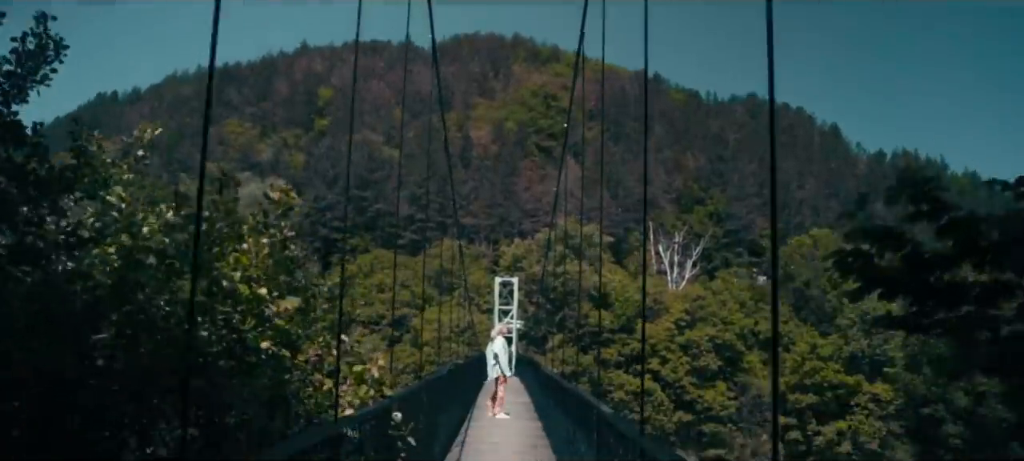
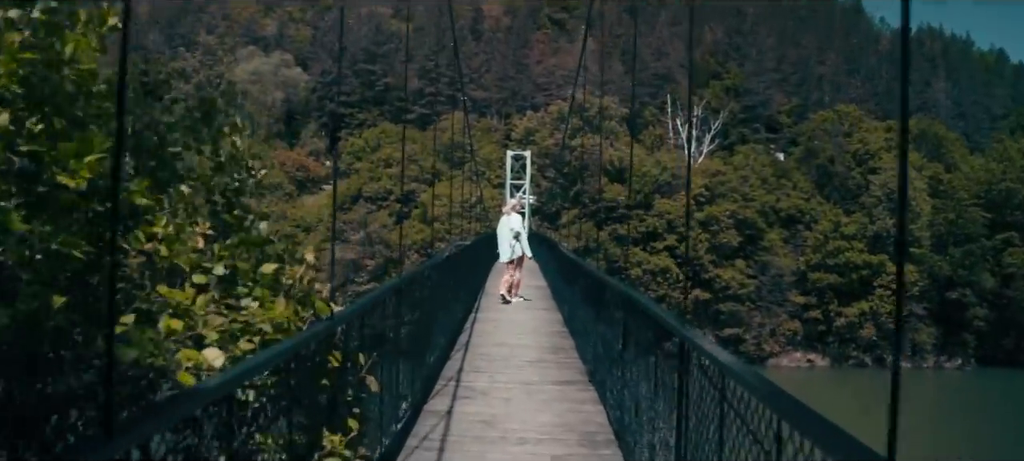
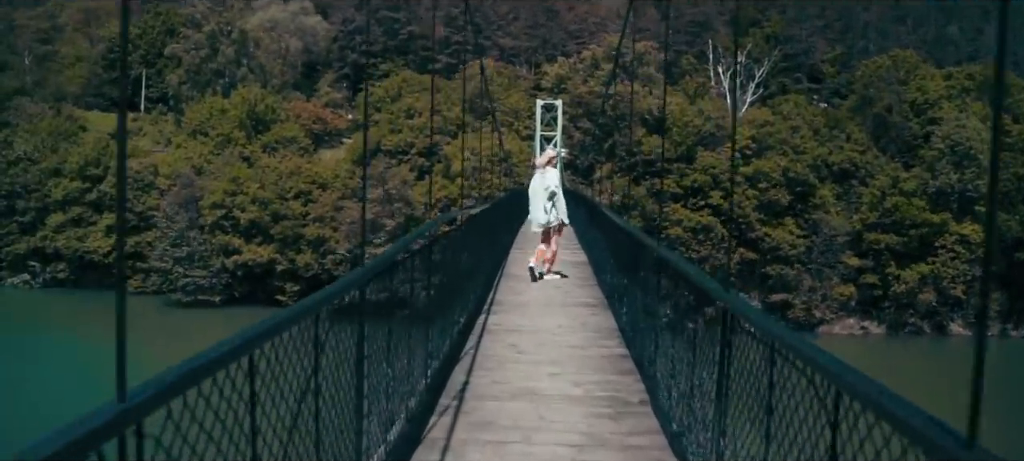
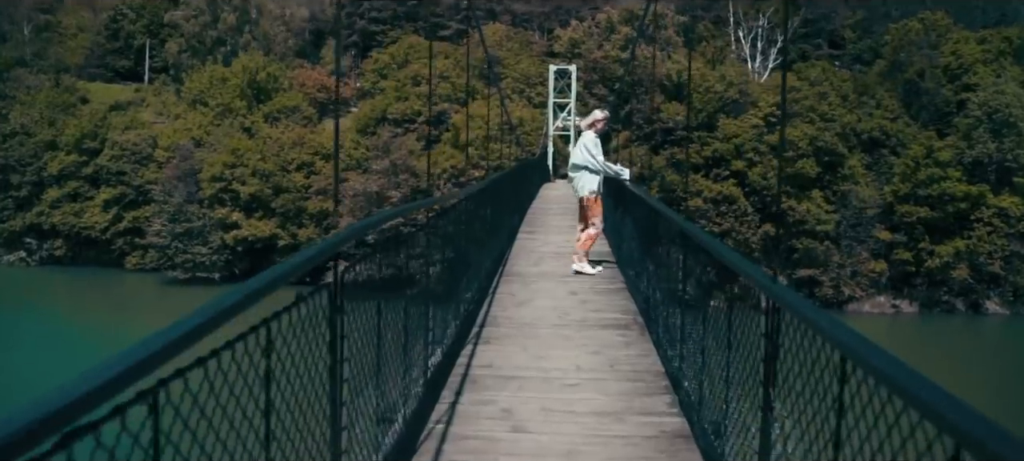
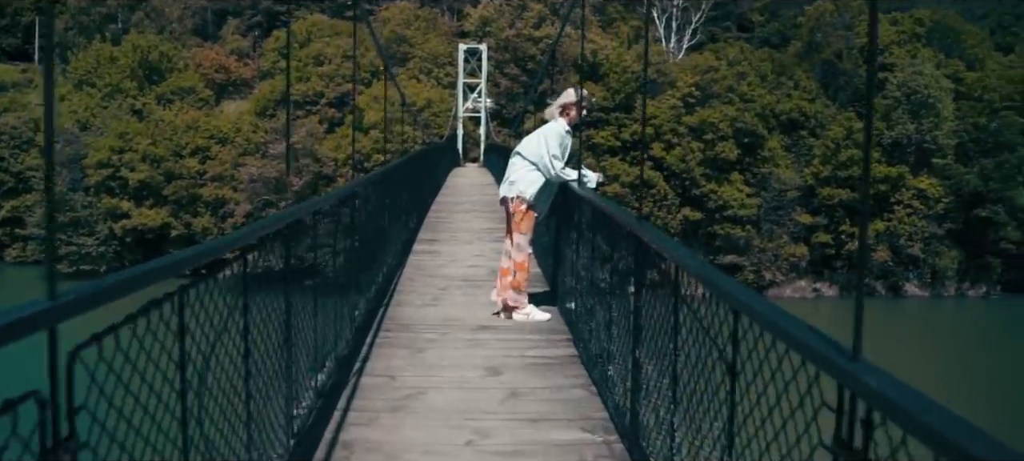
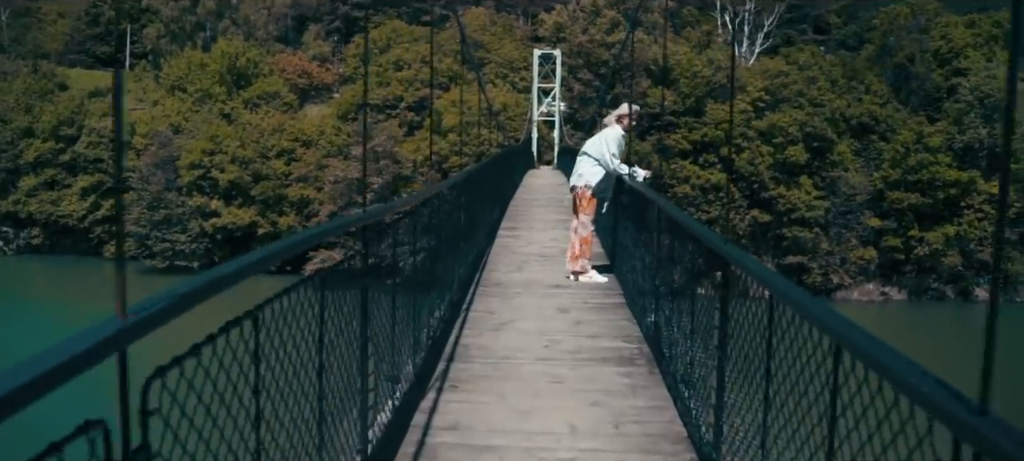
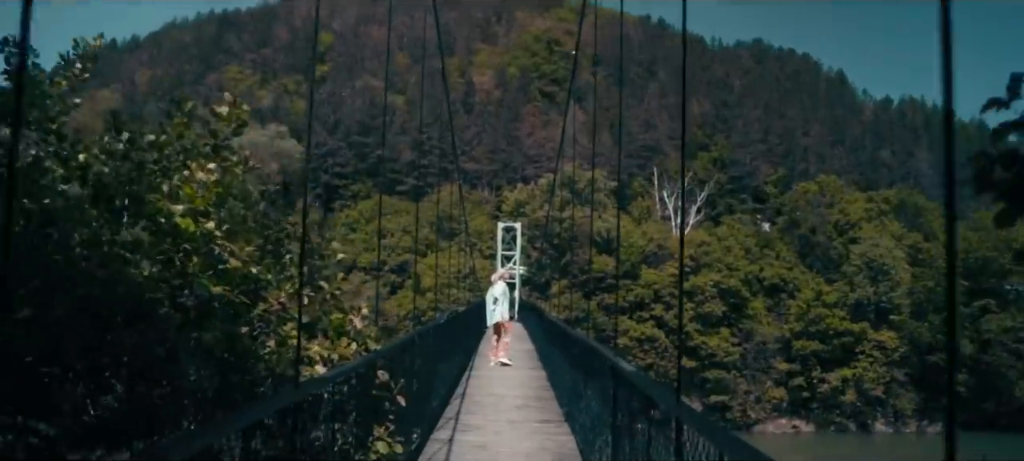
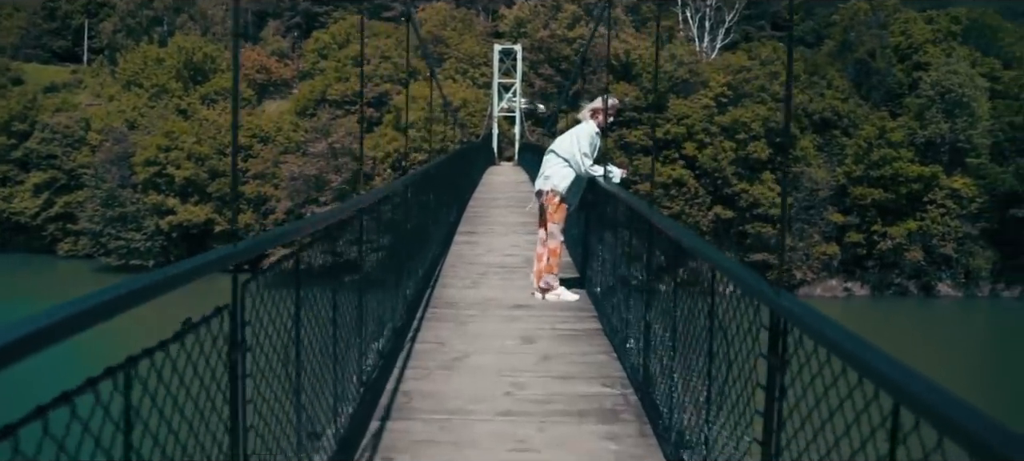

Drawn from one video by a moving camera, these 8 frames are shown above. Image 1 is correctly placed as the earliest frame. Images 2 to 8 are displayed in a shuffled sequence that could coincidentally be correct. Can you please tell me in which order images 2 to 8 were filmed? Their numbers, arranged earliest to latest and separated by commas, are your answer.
7, 2, 3, 4, 6, 8, 5
